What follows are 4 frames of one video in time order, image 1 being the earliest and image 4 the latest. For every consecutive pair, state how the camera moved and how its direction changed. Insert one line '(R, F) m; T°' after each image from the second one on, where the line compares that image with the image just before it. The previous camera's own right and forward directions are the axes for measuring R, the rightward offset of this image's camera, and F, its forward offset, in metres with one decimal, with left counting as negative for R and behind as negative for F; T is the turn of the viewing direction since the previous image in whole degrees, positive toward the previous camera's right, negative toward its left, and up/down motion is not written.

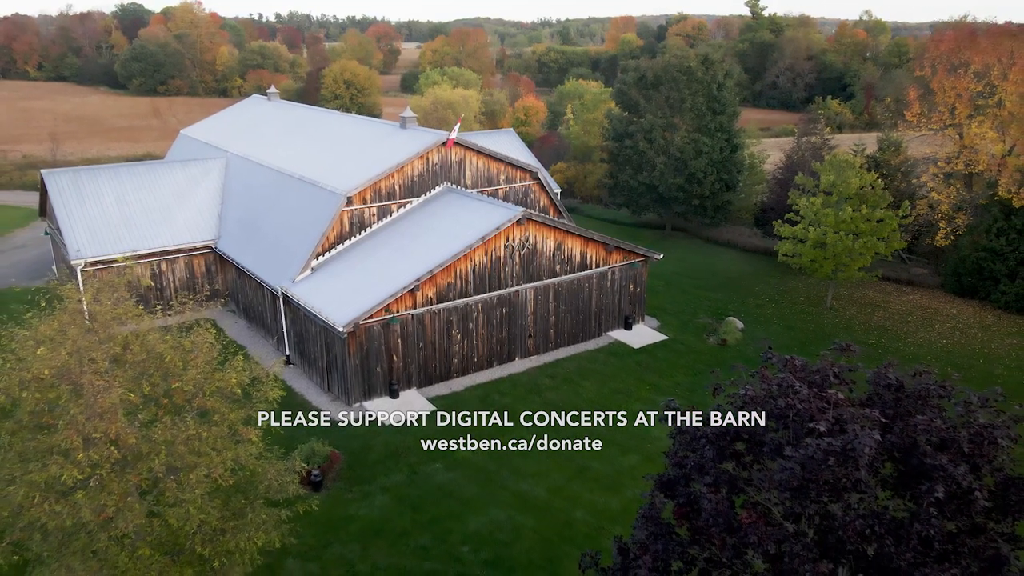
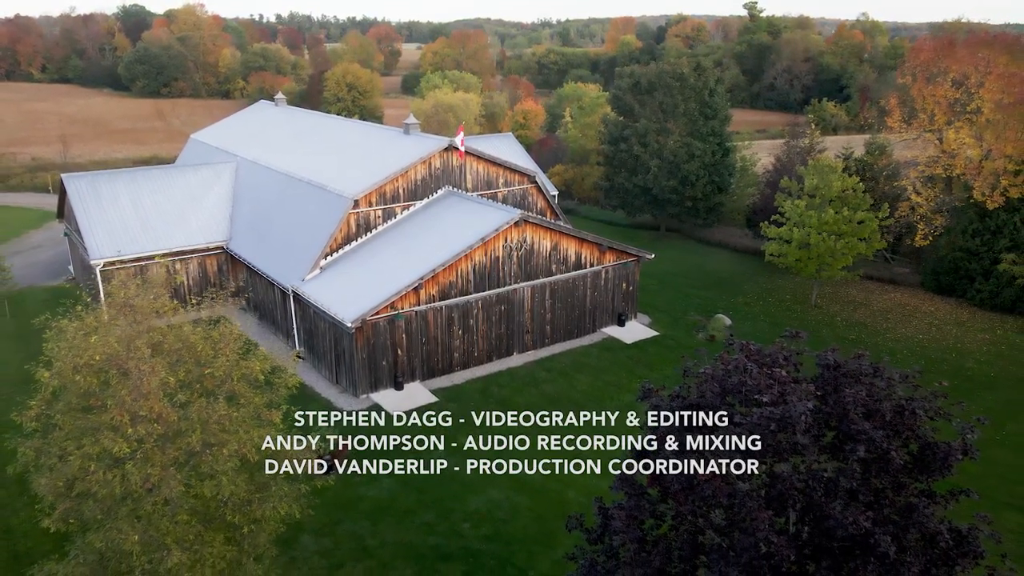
(+0.1, -1.3) m; 0°
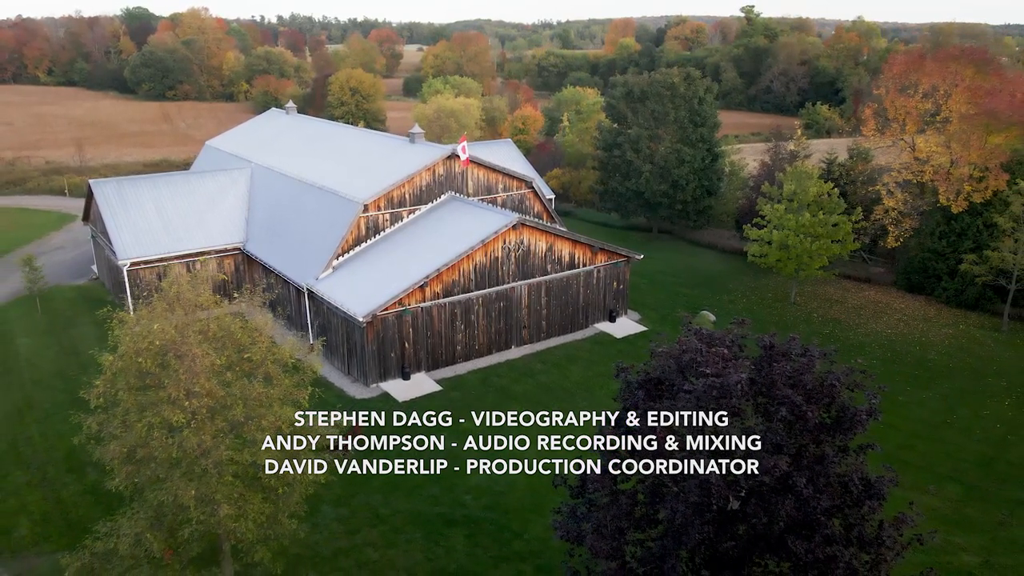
(+0.1, -2.0) m; 0°
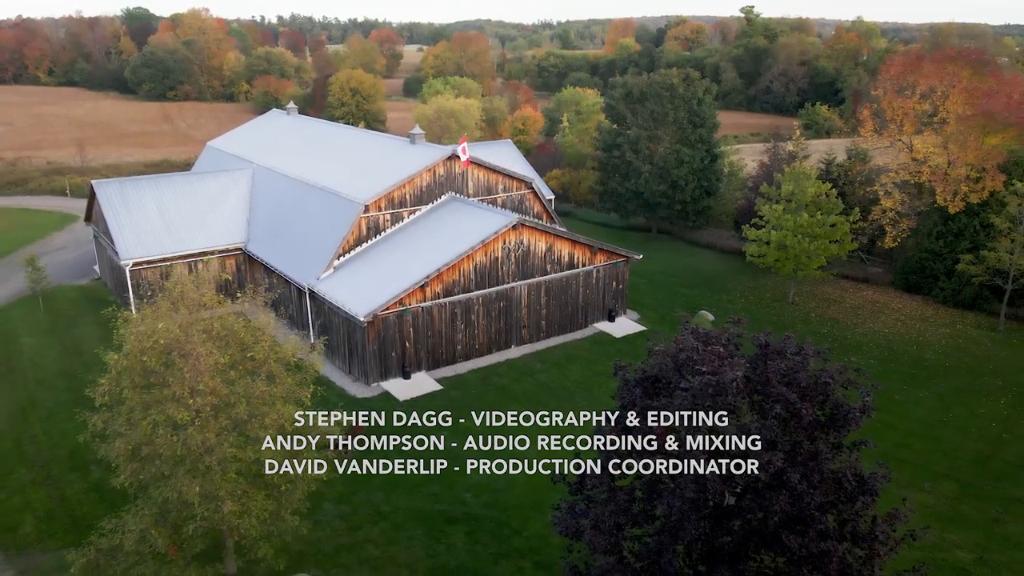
(0.0, -0.2) m; 0°
